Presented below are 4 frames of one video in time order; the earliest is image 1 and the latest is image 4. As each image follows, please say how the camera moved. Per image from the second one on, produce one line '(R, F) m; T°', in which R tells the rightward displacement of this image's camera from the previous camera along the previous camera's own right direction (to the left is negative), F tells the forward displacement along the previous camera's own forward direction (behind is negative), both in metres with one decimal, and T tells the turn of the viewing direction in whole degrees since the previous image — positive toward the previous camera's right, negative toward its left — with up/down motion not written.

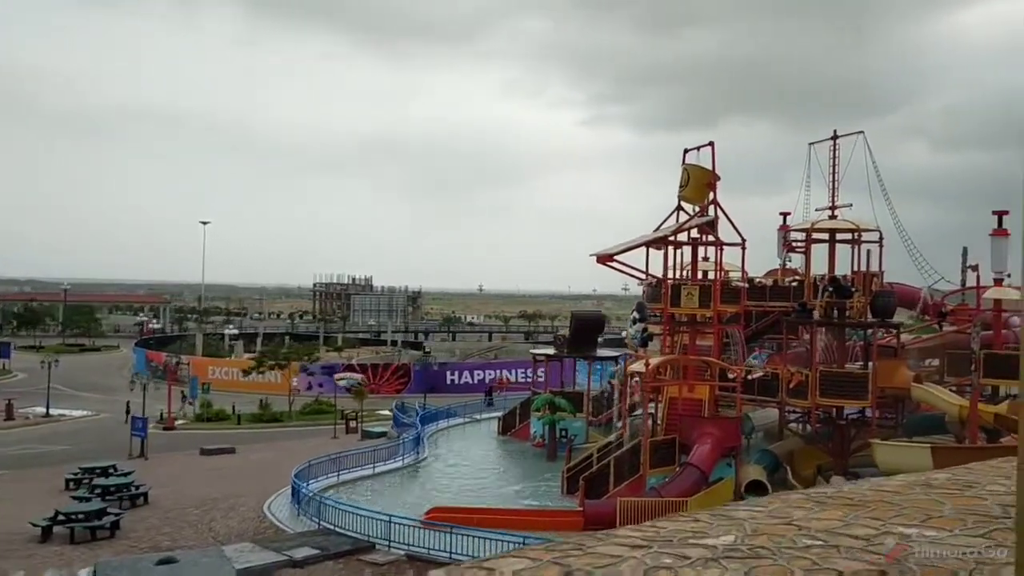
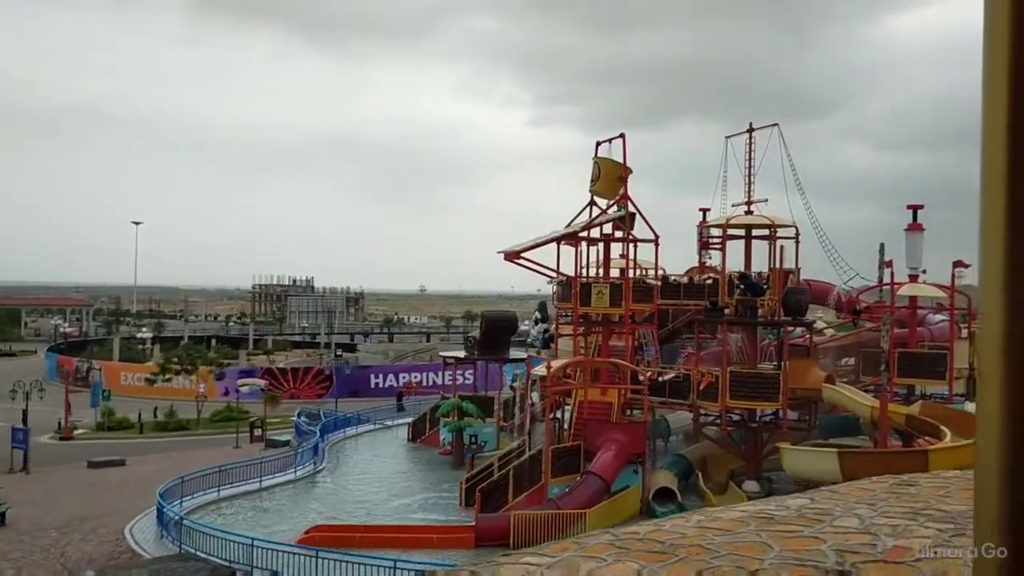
(+1.0, +1.0) m; +3°
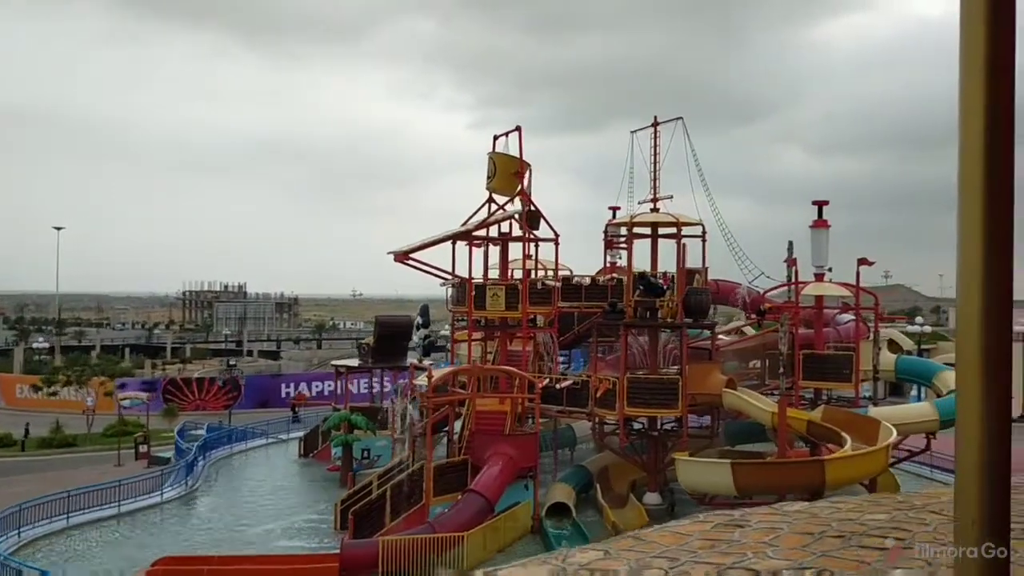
(+1.1, +1.2) m; +4°
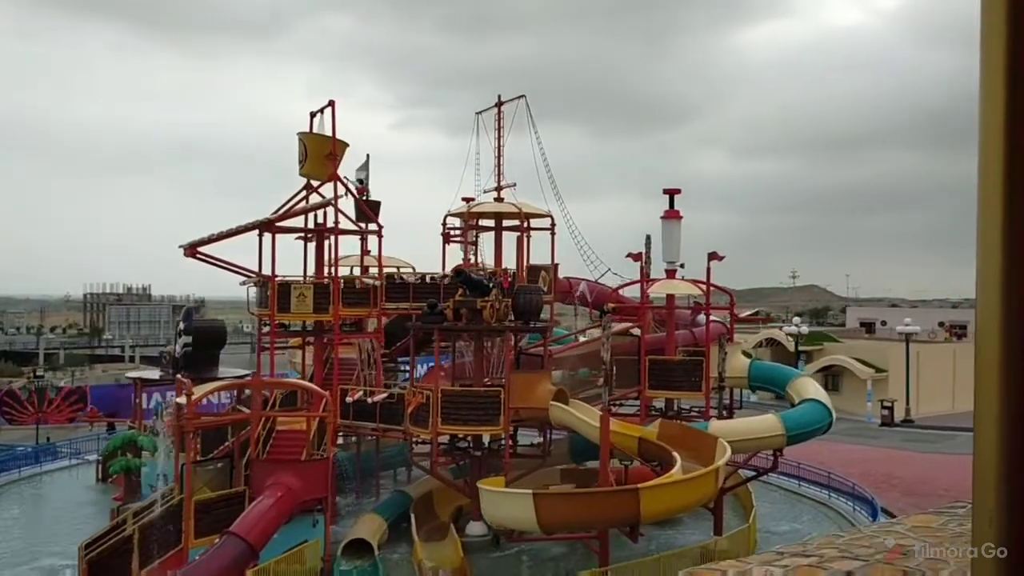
(+2.1, +2.2) m; +5°
